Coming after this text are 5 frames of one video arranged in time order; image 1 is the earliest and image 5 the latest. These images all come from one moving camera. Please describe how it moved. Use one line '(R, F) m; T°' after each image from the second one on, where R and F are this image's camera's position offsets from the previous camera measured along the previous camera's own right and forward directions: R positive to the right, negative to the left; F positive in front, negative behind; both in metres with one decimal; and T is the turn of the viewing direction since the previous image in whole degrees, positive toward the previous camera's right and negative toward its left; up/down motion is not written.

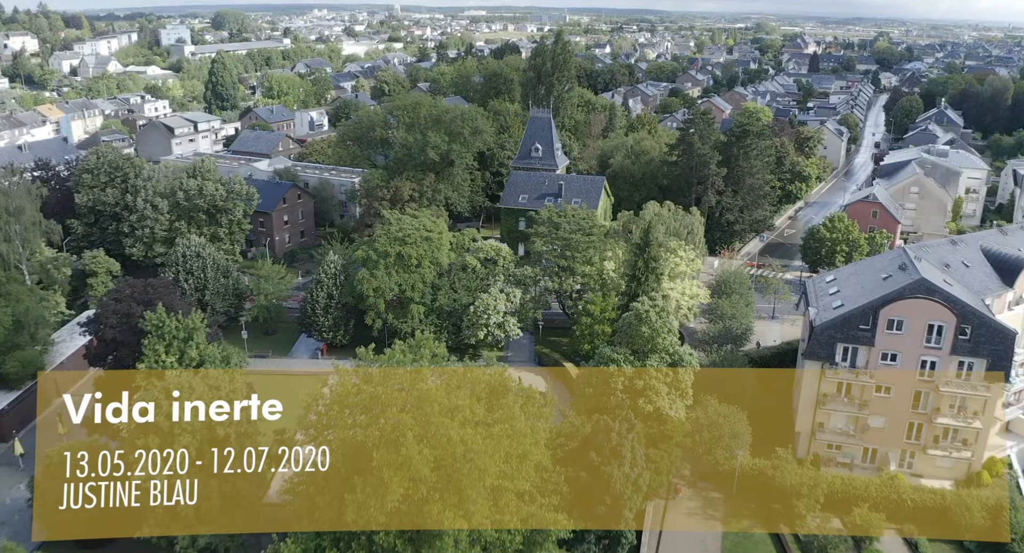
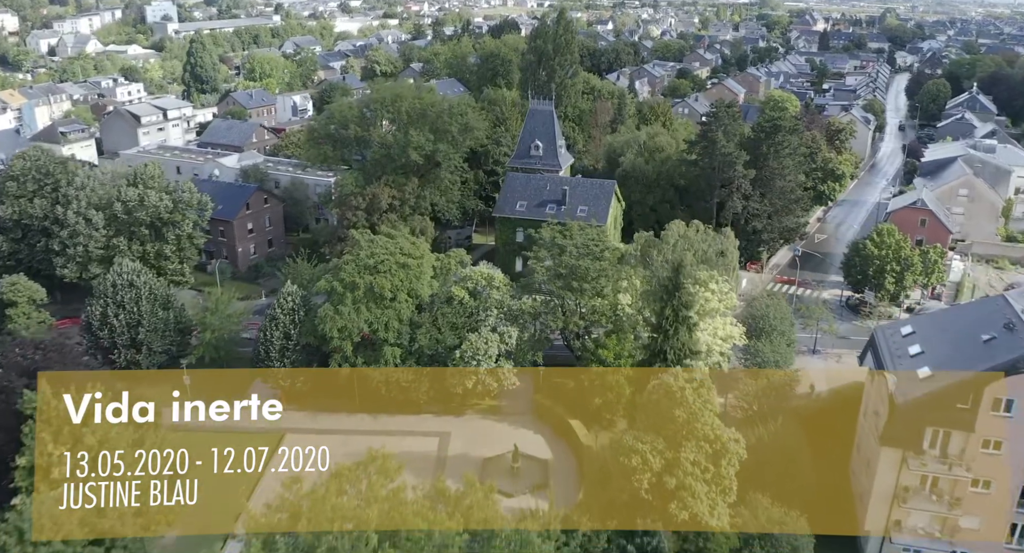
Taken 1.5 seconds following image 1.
(+0.2, +6.9) m; 0°
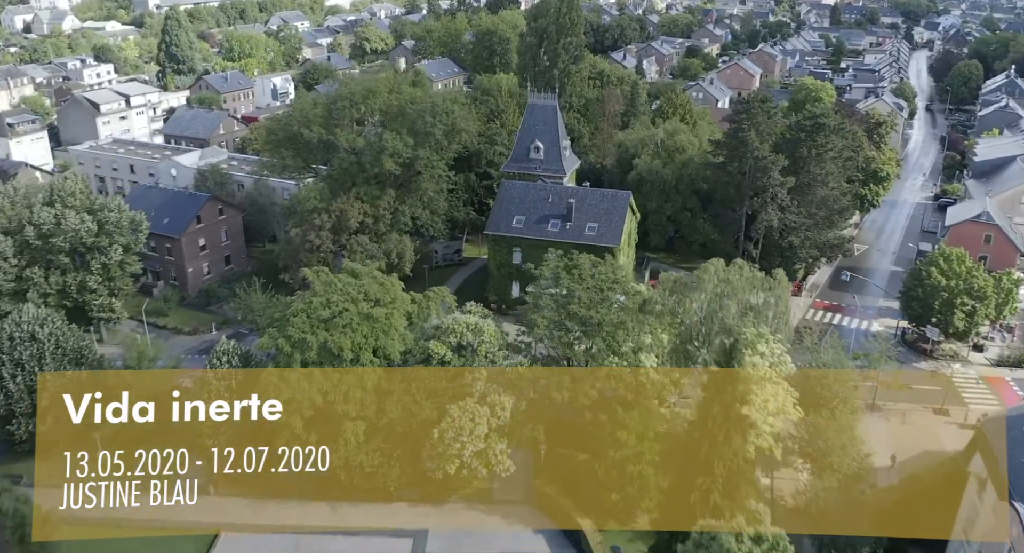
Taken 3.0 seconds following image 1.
(+0.2, +7.0) m; 0°
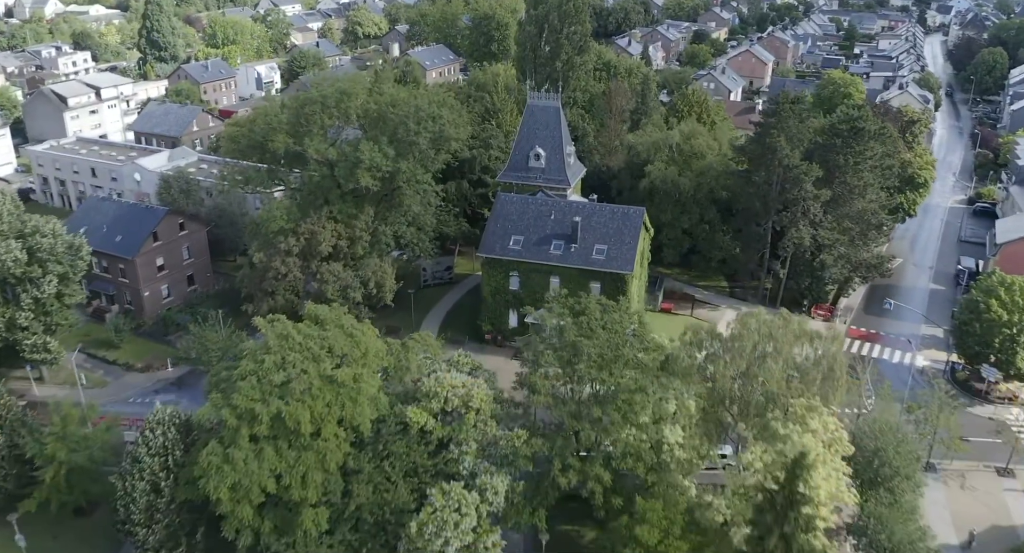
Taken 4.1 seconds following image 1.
(+0.2, +4.7) m; 0°
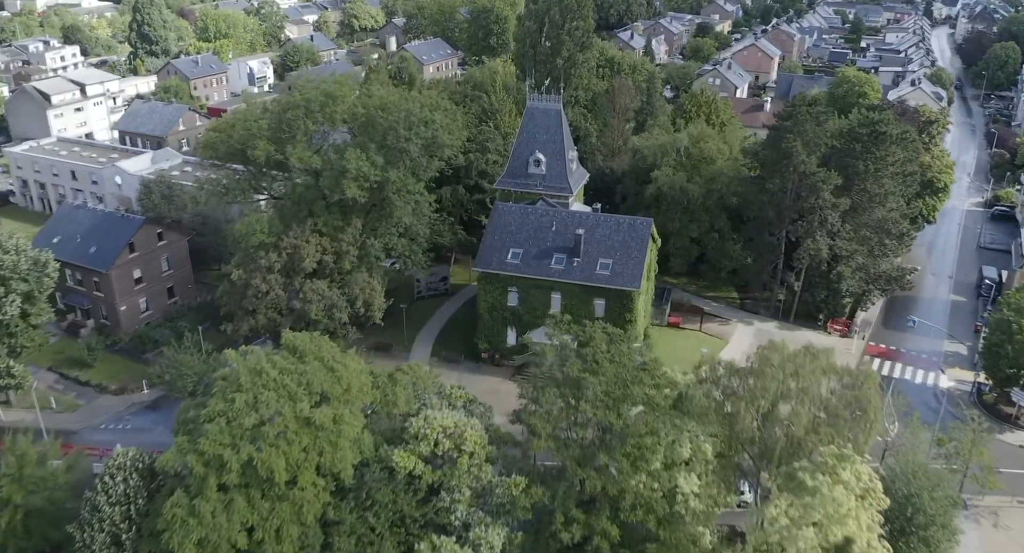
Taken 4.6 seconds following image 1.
(+0.1, +2.1) m; 0°
